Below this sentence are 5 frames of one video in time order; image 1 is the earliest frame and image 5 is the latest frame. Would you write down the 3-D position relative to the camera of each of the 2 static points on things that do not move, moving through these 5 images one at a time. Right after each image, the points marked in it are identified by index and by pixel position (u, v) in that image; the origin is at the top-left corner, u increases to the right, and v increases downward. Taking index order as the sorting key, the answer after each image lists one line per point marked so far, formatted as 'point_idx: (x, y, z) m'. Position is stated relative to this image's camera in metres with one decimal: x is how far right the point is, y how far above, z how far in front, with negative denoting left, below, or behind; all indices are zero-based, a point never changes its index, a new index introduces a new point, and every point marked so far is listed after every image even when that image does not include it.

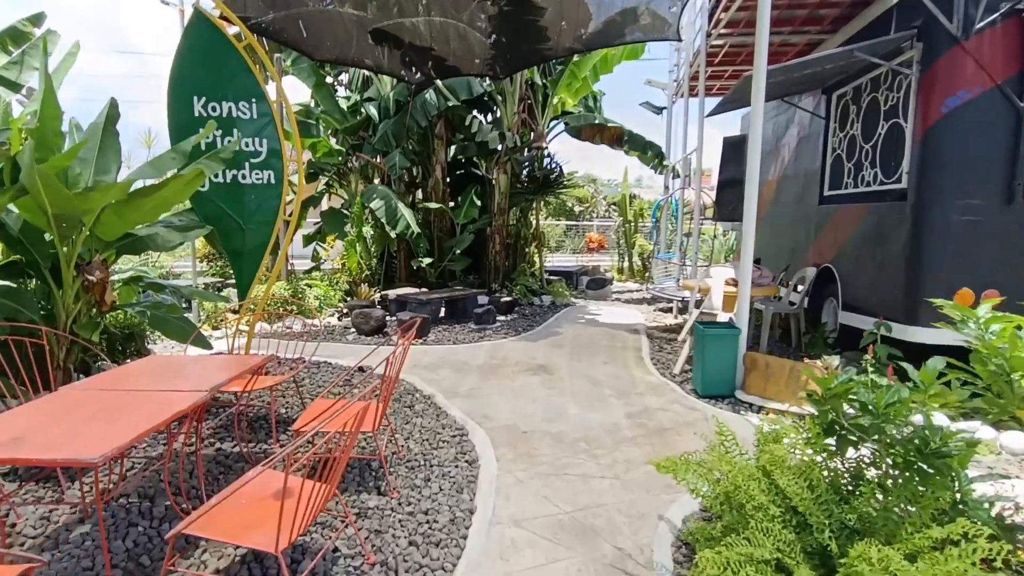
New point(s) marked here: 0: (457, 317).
0: (-0.6, -0.3, +6.6) m
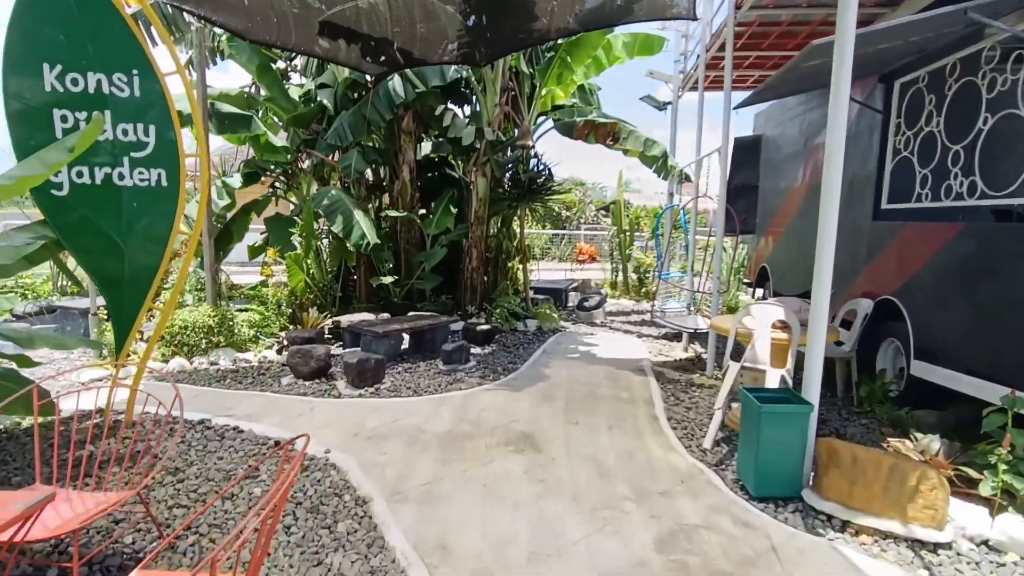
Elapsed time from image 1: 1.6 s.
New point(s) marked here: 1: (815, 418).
0: (-0.8, -0.6, +5.4) m
1: (+1.4, -0.6, +2.7) m
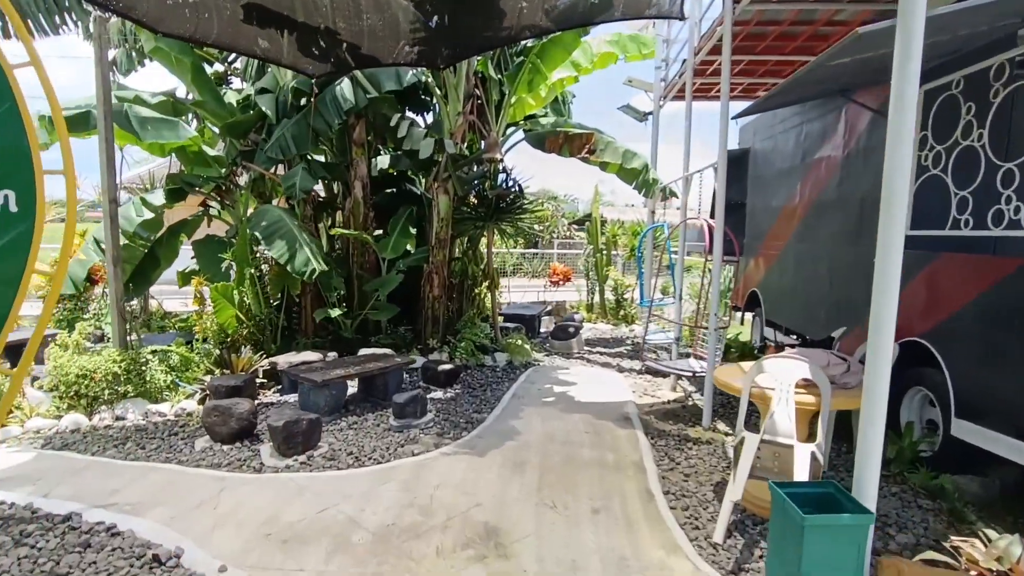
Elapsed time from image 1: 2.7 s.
0: (-1.1, -0.9, +4.6) m
1: (+1.2, -0.8, +2.0) m
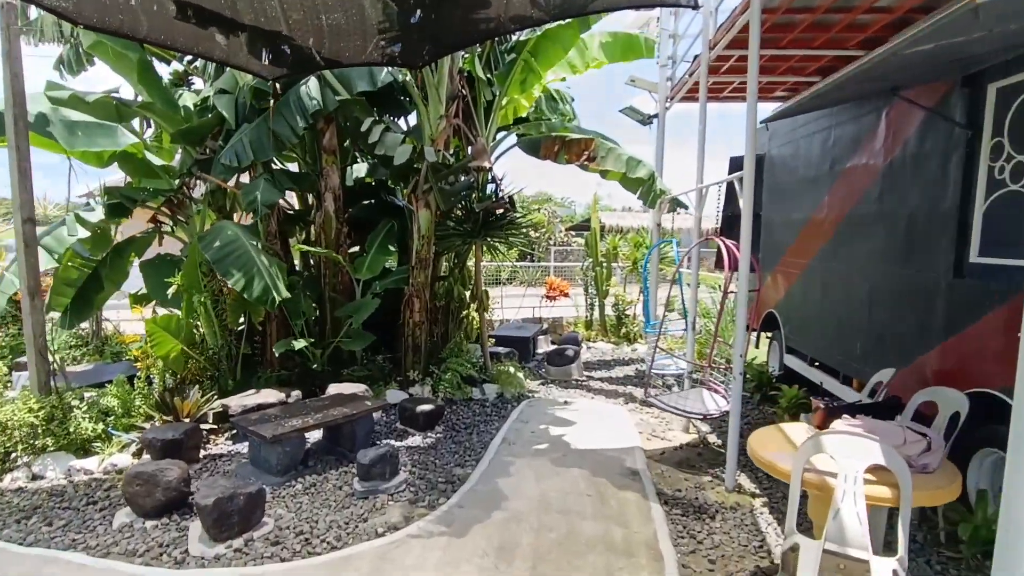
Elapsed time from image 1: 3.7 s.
0: (-1.2, -1.1, +4.0) m
1: (+1.2, -1.0, +1.4) m
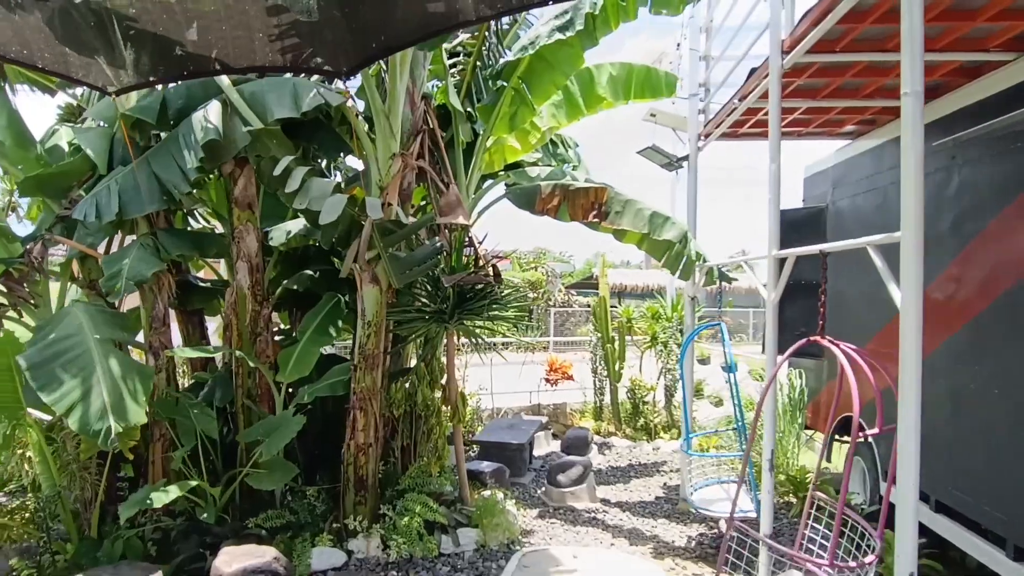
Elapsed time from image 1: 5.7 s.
0: (-1.2, -1.6, +2.3) m
1: (+1.1, -1.3, -0.3) m
